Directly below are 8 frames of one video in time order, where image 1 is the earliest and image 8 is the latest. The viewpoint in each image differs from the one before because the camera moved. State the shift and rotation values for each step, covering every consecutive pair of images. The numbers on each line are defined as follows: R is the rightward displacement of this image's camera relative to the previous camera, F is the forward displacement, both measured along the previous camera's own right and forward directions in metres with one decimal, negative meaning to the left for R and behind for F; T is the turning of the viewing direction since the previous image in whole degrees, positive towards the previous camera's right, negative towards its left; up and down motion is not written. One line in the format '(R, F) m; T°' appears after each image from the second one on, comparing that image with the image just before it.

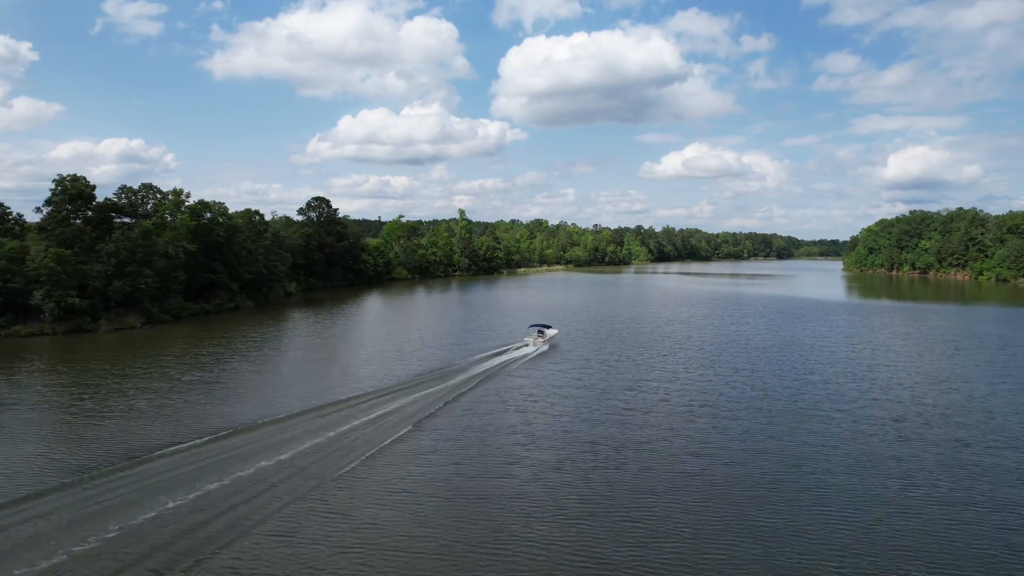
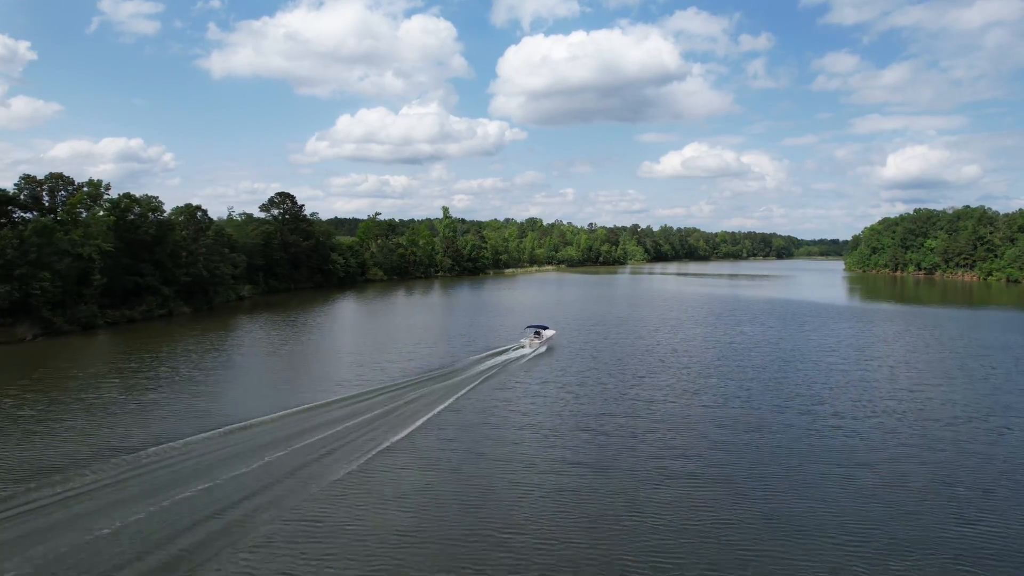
(+1.6, +4.1) m; 0°
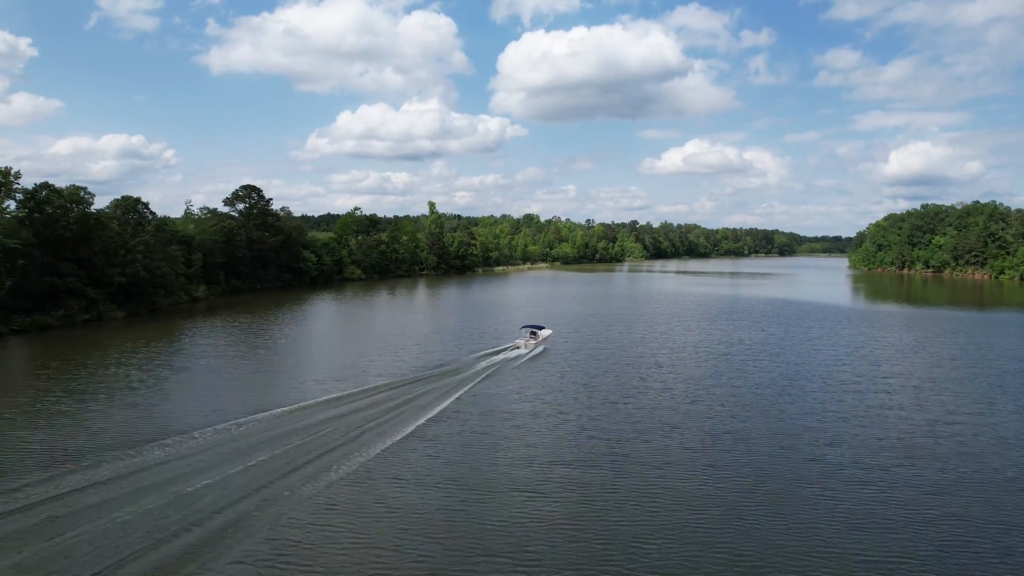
(+1.4, +3.6) m; 0°
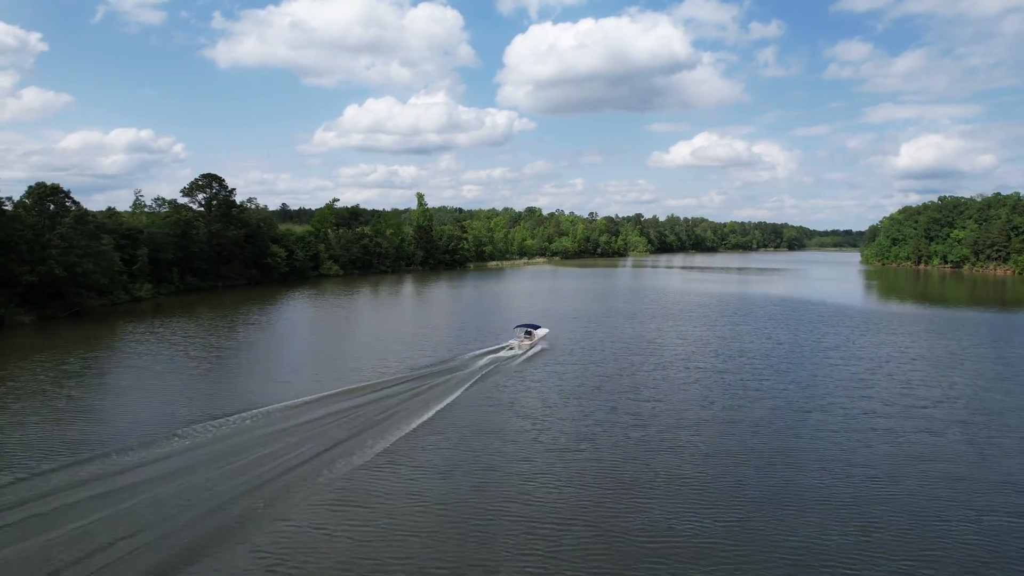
(+1.7, +4.1) m; -1°
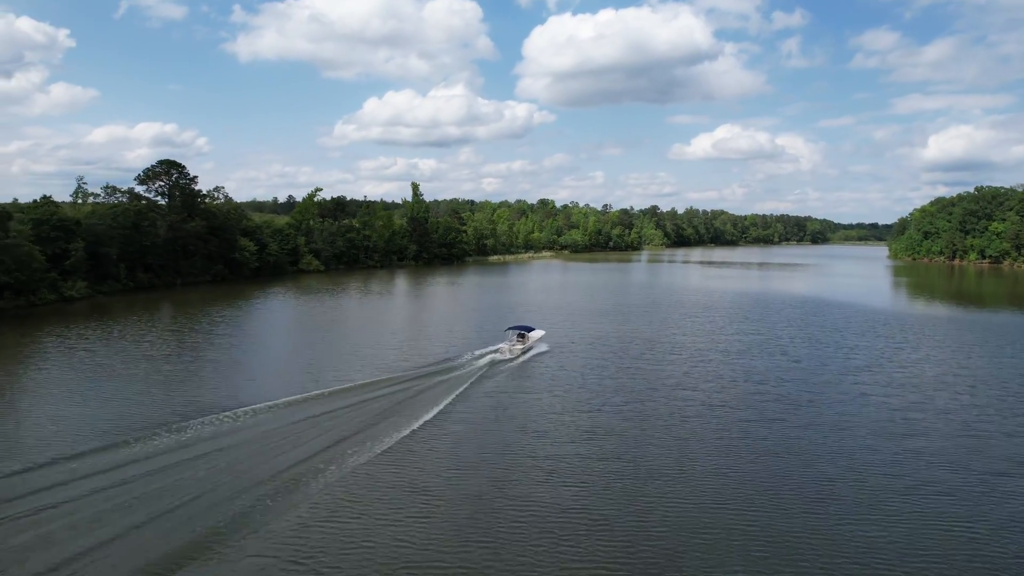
(+2.0, +4.6) m; -2°
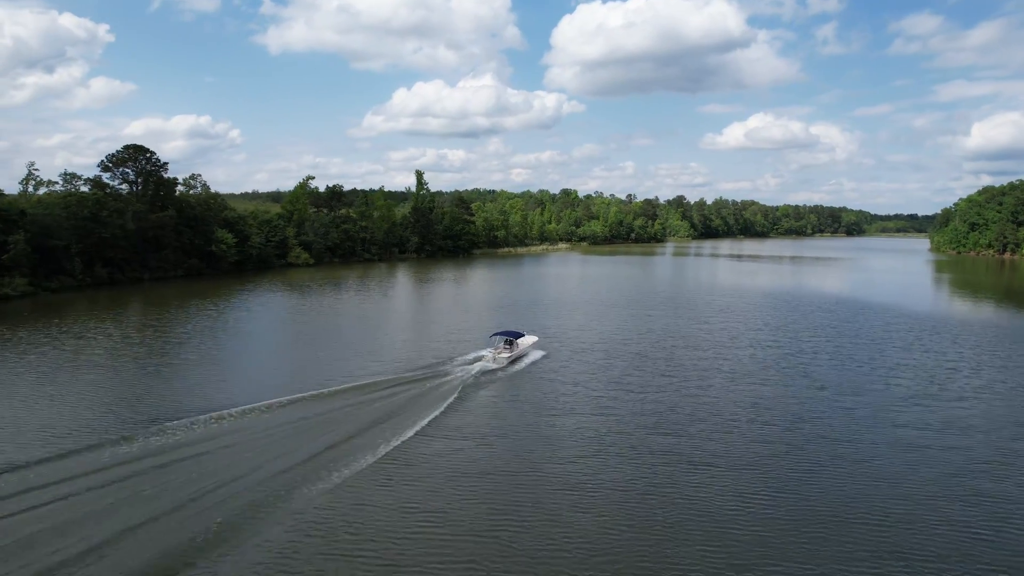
(+2.0, +4.1) m; -2°
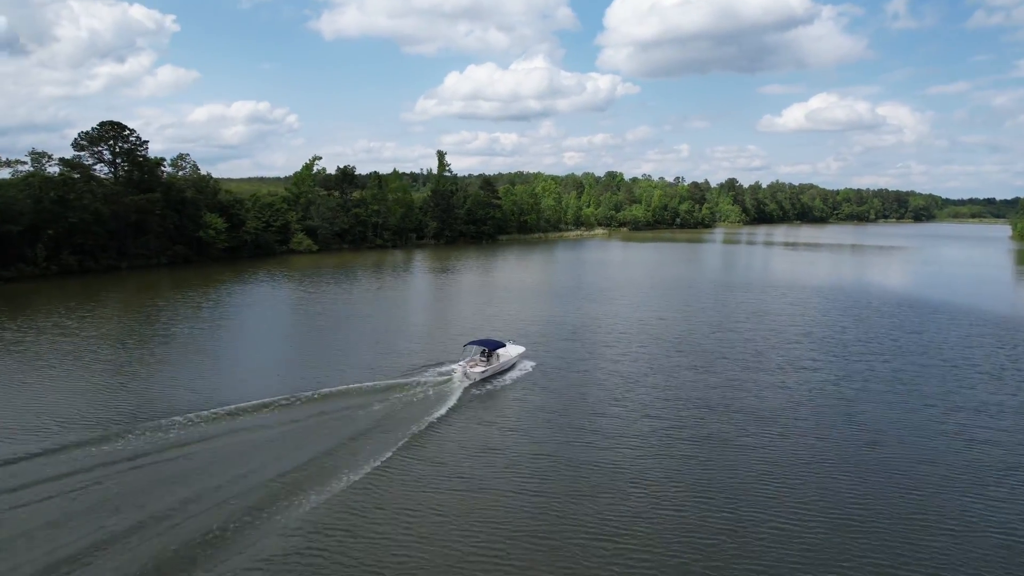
(+2.3, +4.5) m; -4°
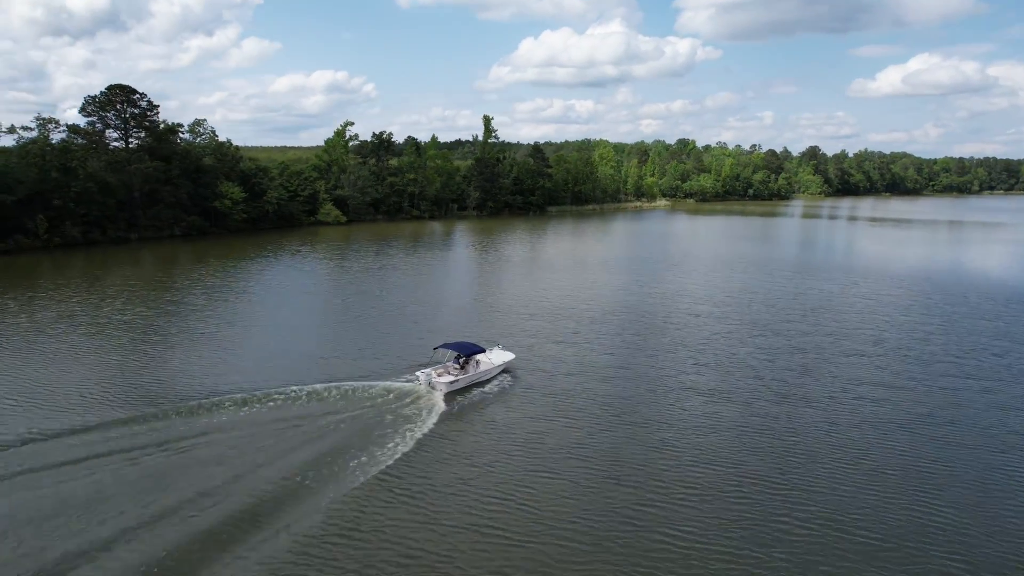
(+2.1, +3.8) m; -6°
